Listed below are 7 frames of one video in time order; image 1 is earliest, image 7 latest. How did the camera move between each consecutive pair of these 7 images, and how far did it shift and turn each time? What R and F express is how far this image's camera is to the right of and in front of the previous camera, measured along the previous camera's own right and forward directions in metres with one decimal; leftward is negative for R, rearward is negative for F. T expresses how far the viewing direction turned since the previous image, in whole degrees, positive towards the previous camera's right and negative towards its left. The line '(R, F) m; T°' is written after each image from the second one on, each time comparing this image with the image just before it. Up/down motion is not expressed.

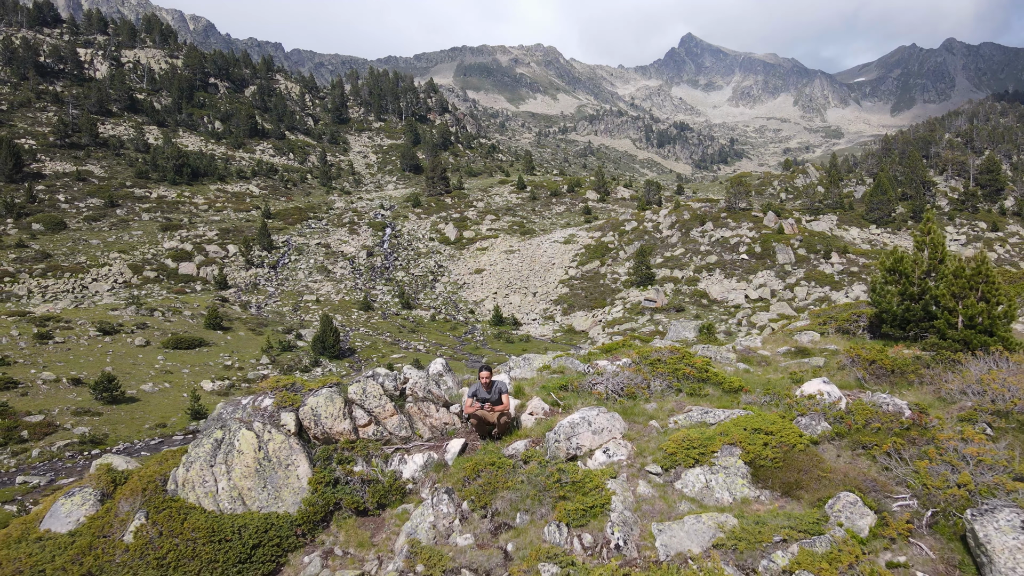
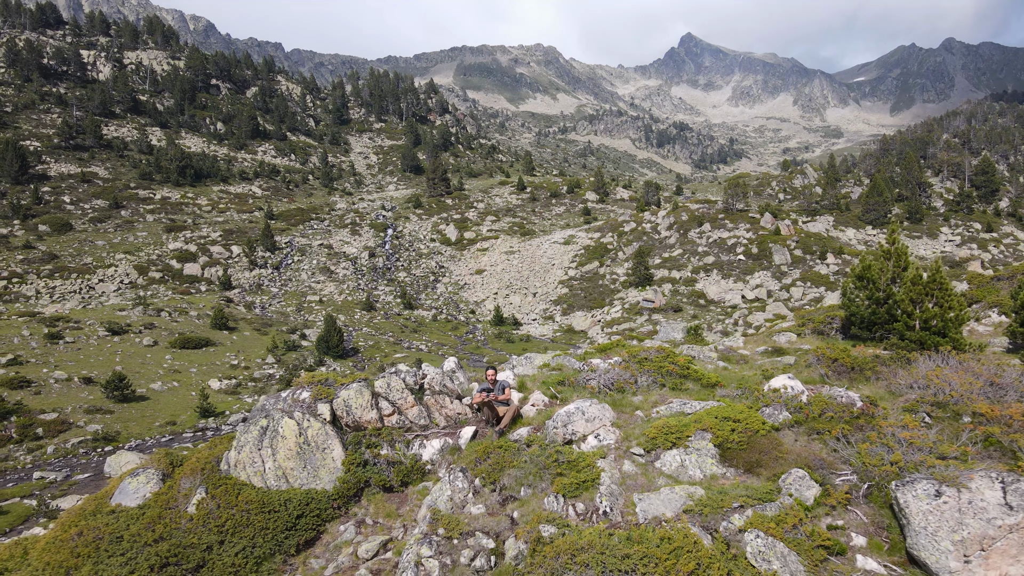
(-0.1, -0.6) m; 0°
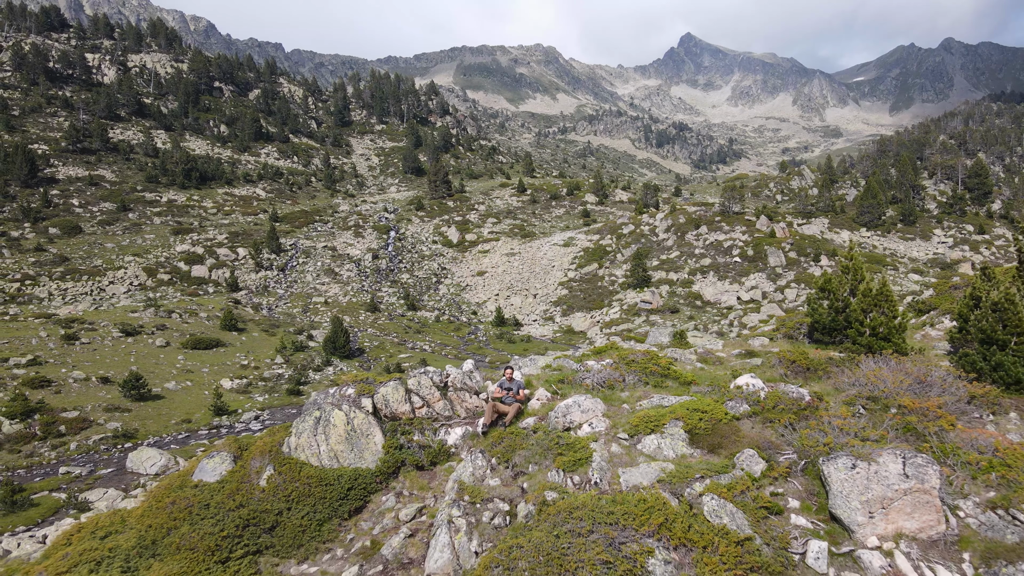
(-0.1, -1.0) m; 0°
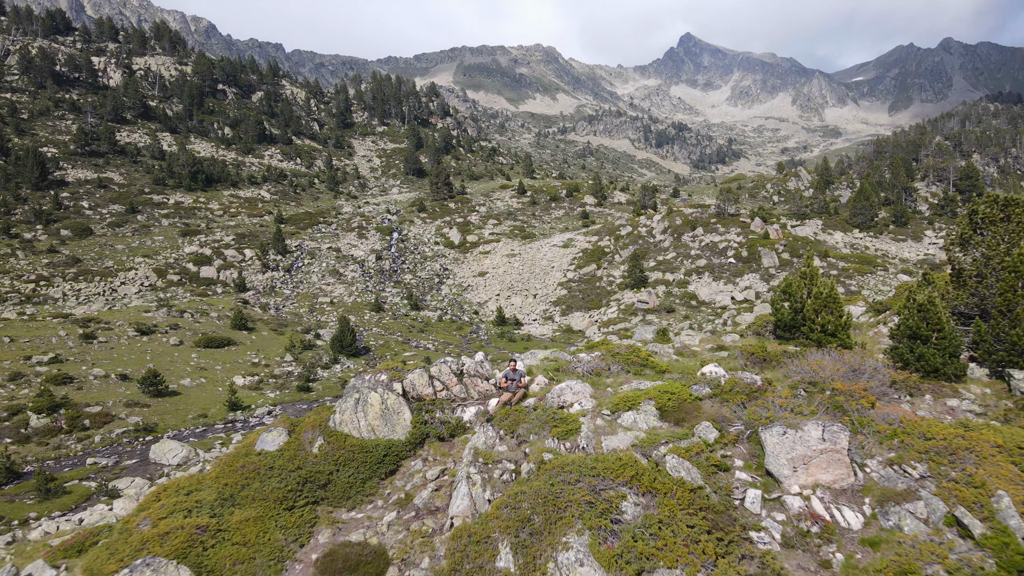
(-0.1, -1.2) m; 0°
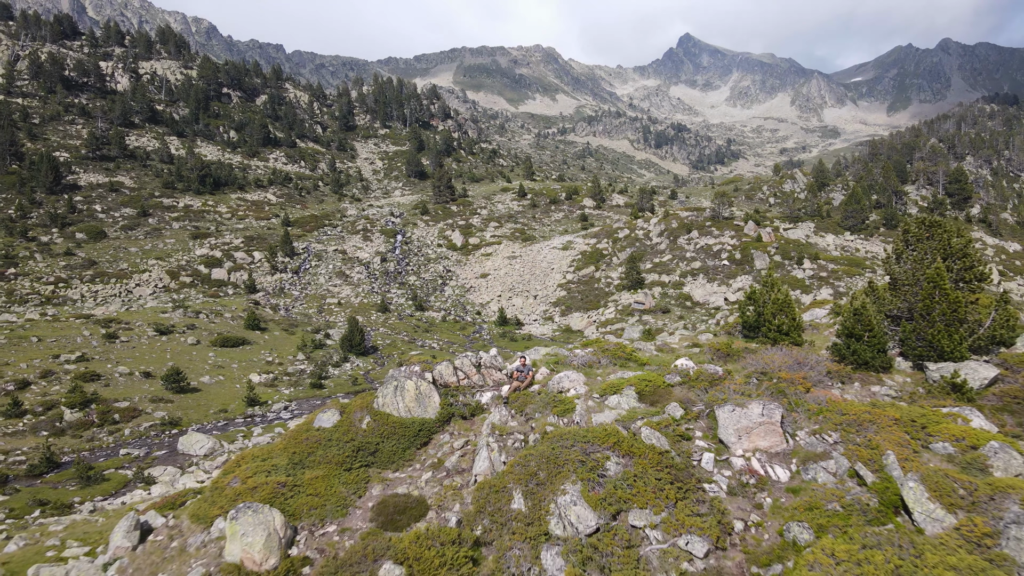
(-0.2, -1.6) m; 0°
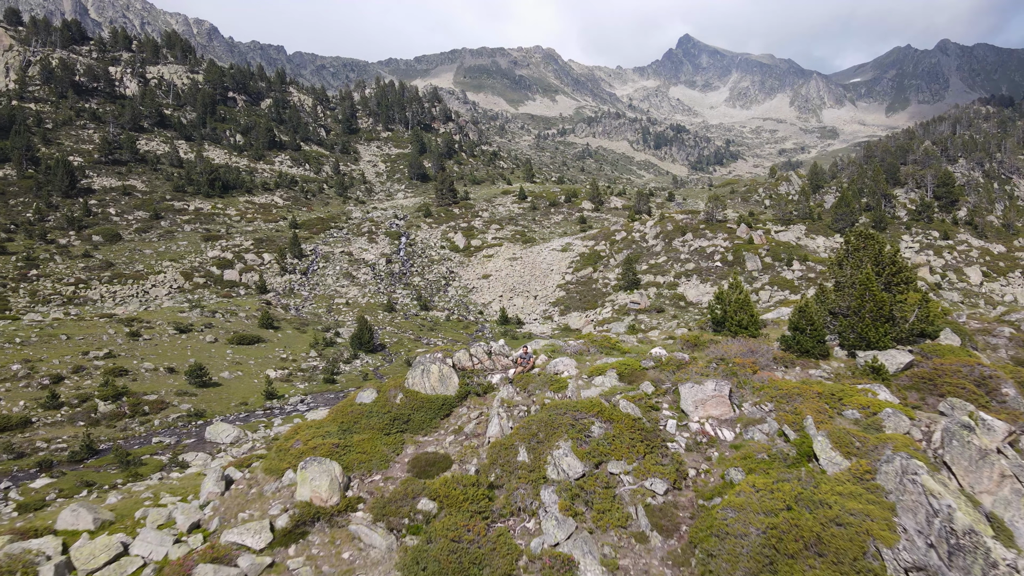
(-0.1, -2.0) m; 0°
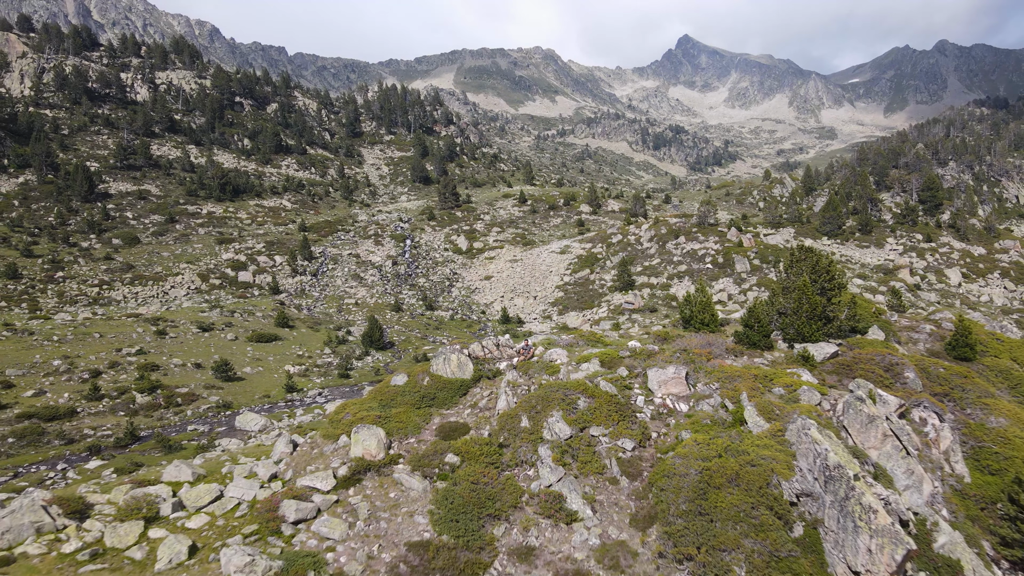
(-0.1, -2.6) m; 0°
